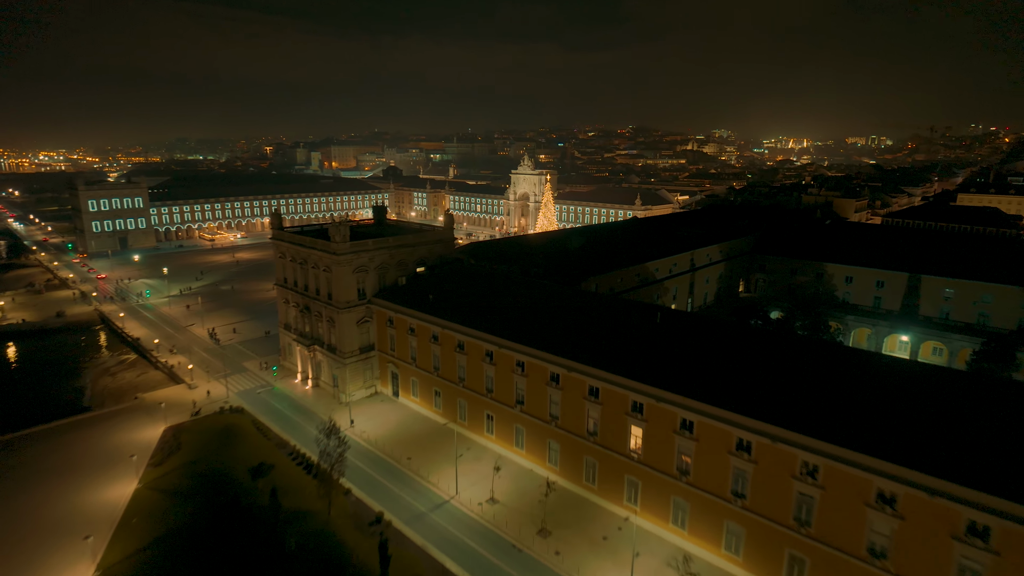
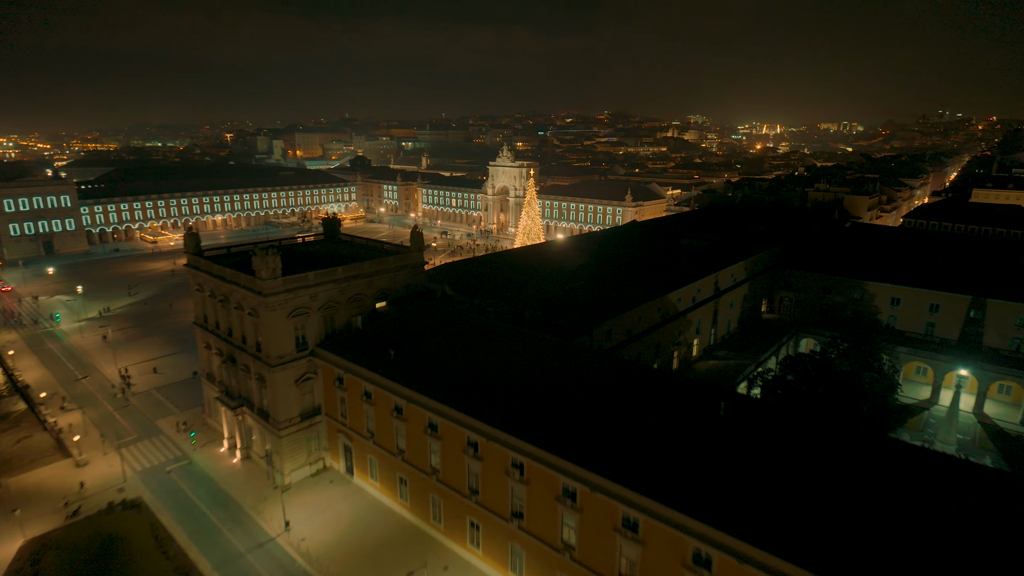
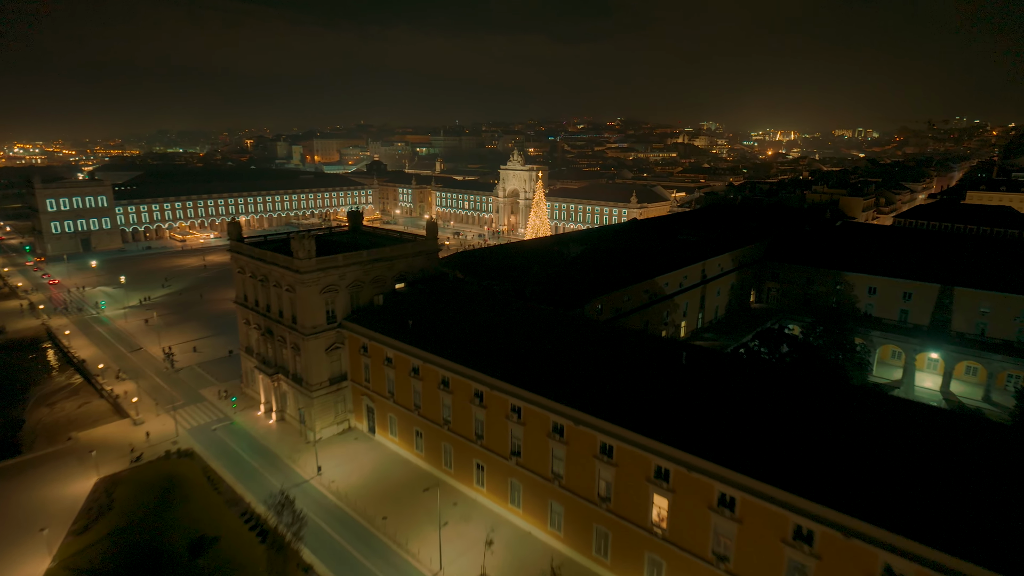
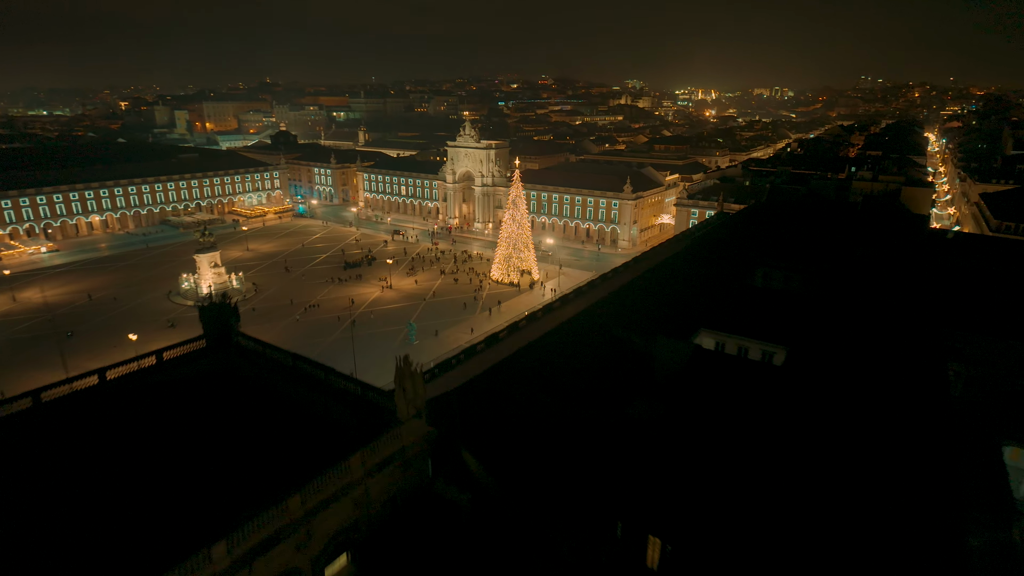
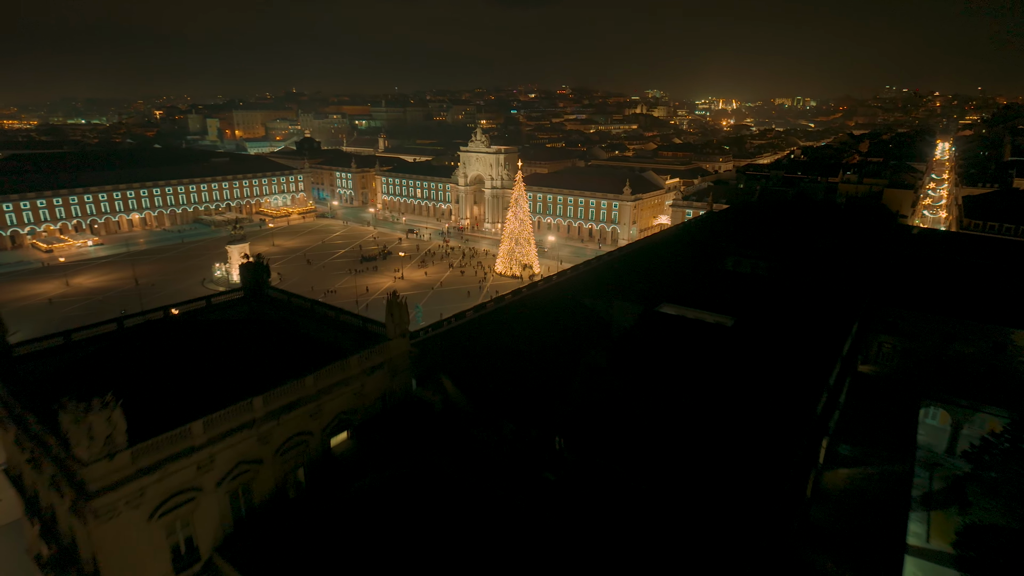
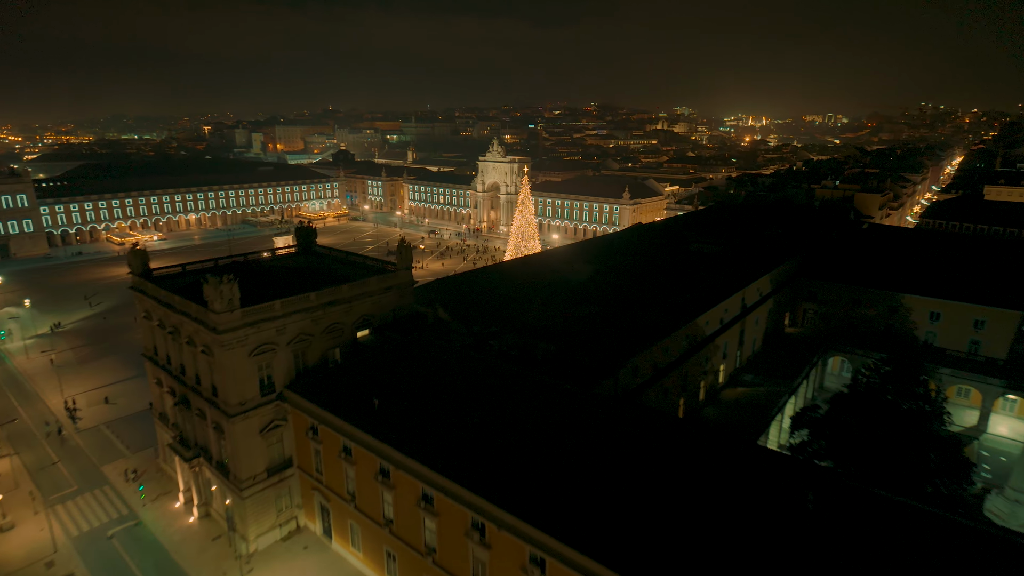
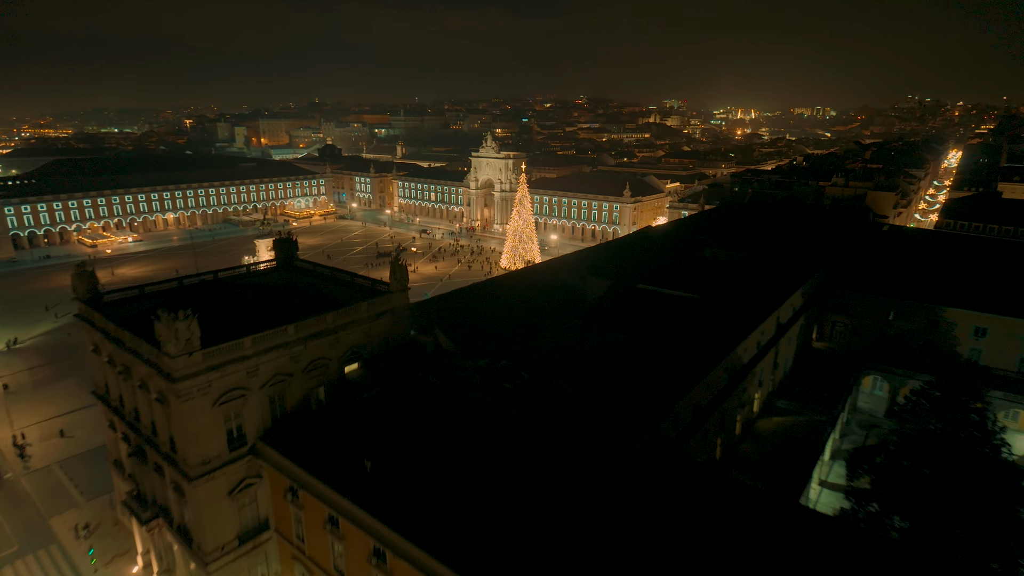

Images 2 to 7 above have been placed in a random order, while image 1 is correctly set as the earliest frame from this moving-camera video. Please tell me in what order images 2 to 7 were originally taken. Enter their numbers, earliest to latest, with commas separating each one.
3, 2, 6, 7, 5, 4
